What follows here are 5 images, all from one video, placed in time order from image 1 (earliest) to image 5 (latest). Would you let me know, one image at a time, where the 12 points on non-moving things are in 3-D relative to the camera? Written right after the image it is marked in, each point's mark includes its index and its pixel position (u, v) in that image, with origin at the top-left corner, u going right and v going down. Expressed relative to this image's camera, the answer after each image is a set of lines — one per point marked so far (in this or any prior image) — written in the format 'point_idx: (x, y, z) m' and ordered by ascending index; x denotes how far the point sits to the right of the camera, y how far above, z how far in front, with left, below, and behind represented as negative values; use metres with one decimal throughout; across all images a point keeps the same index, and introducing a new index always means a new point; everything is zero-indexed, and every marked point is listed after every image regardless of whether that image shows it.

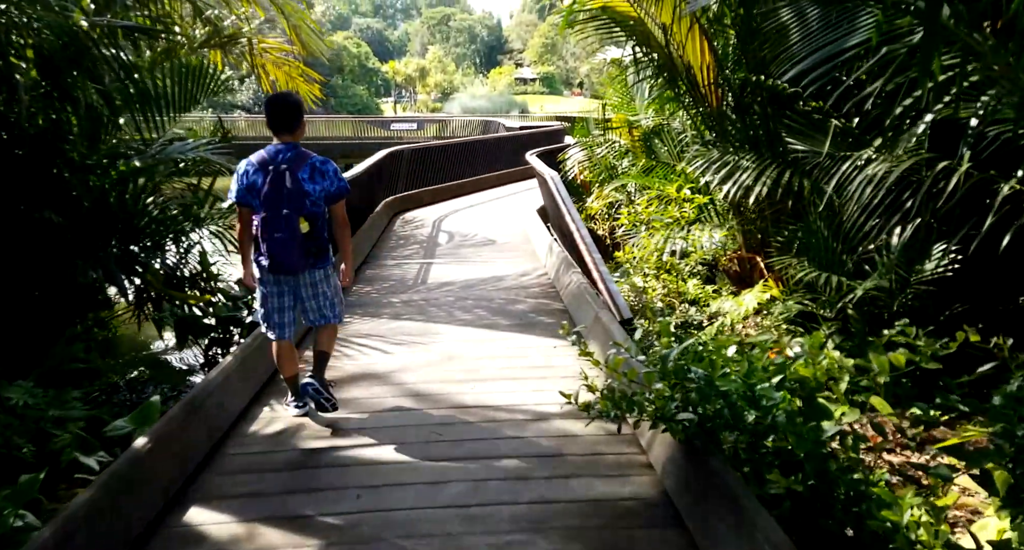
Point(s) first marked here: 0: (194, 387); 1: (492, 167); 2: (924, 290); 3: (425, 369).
0: (-1.1, -0.4, +2.4) m
1: (-0.3, +1.7, +11.5) m
2: (+1.9, -0.1, +3.4) m
3: (-0.4, -0.4, +3.1) m
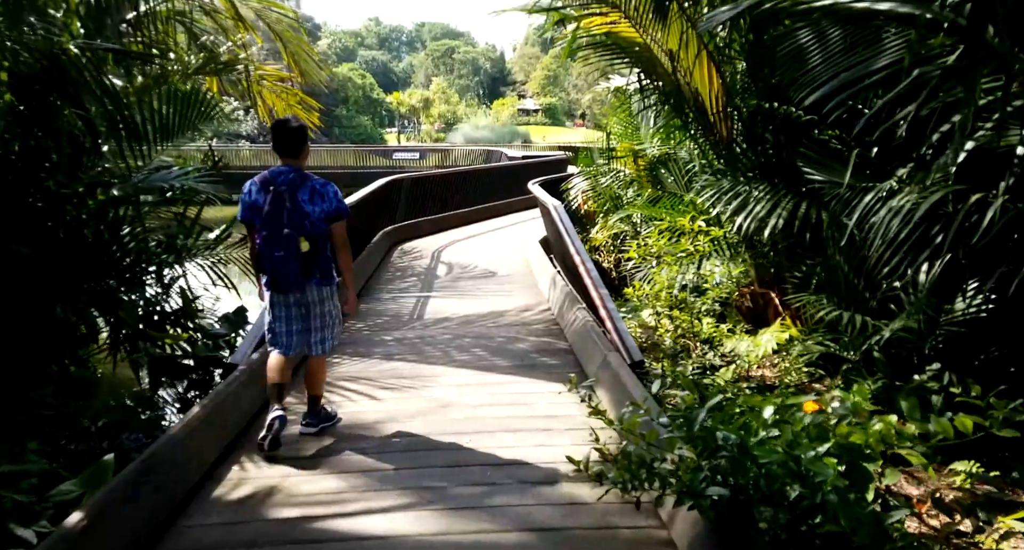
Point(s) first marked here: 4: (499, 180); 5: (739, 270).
0: (-1.1, -0.5, +2.2) m
1: (-0.3, +1.2, +11.3) m
2: (+1.9, -0.2, +3.2) m
3: (-0.4, -0.6, +2.8) m
4: (-0.2, +1.5, +11.5) m
5: (+1.4, 0.0, +4.4) m
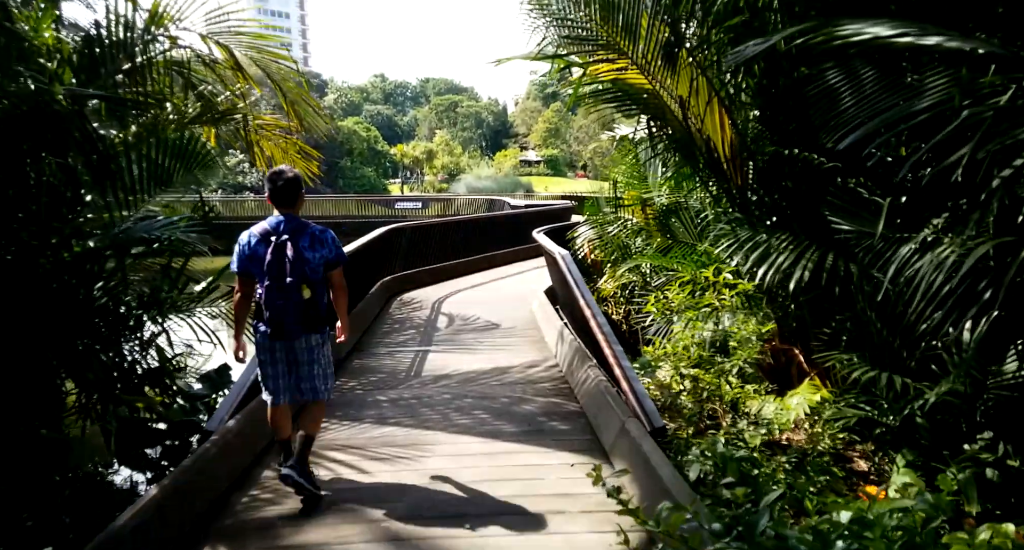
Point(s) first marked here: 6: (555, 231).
0: (-1.0, -0.7, +1.9) m
1: (-0.2, +0.4, +11.1) m
2: (+2.0, -0.5, +2.9) m
3: (-0.3, -0.8, +2.5) m
4: (-0.1, +0.7, +11.3) m
5: (+1.4, -0.3, +4.1) m
6: (+0.5, +0.5, +8.4) m
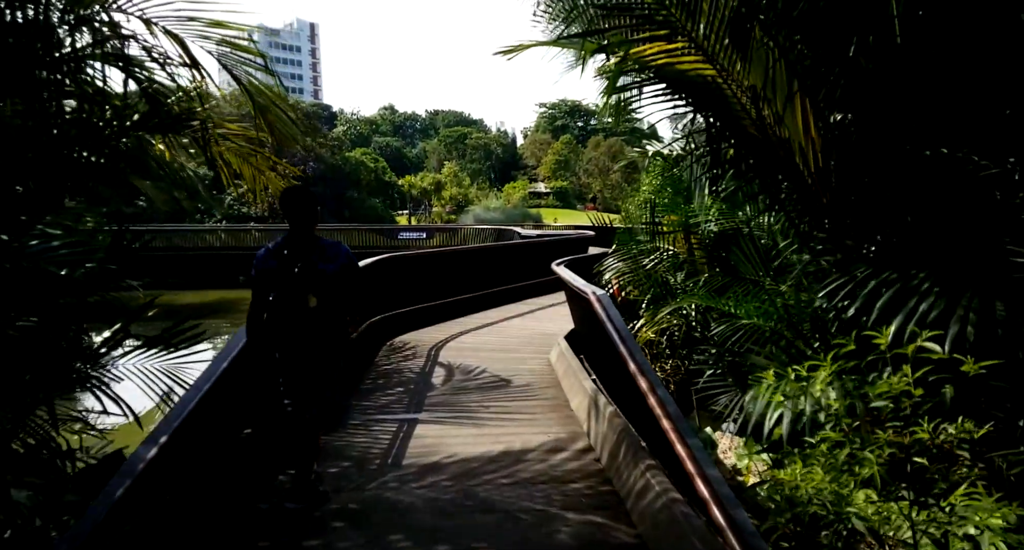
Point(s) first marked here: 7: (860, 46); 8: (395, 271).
0: (-1.0, -0.7, +0.7) m
1: (-0.1, -0.1, +10.0) m
2: (+2.0, -0.6, +1.7) m
3: (-0.3, -0.9, +1.3) m
4: (0.0, +0.2, +10.2) m
5: (+1.5, -0.5, +2.9) m
6: (+0.7, +0.1, +7.3) m
7: (+1.7, +1.1, +3.5) m
8: (-1.1, 0.0, +6.6) m
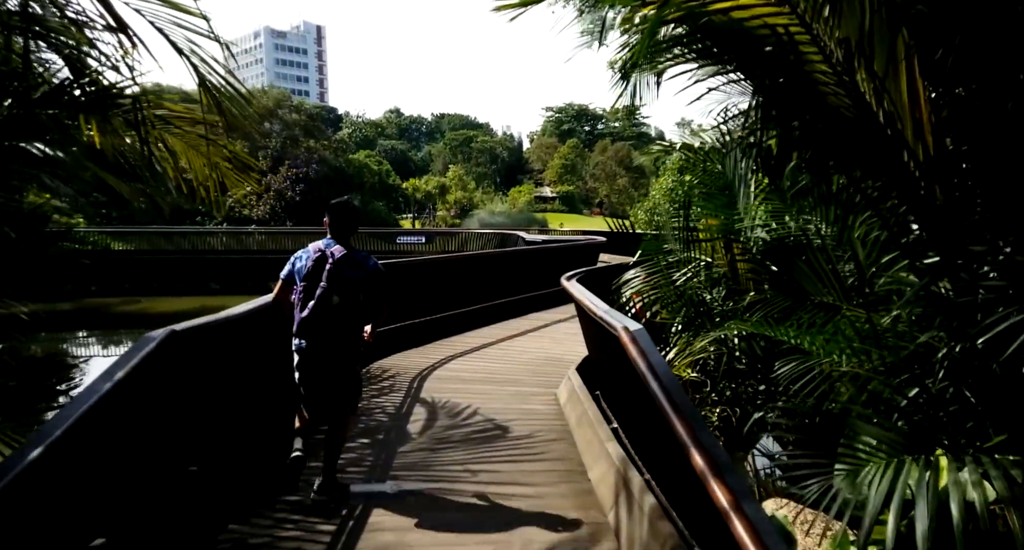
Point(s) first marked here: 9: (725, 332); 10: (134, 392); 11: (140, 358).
0: (-1.0, -0.8, -0.3) m
1: (0.0, -0.2, +9.0) m
2: (+2.0, -0.7, +0.7) m
3: (-0.3, -1.0, +0.3) m
4: (+0.1, +0.1, +9.2) m
5: (+1.4, -0.6, +1.9) m
6: (+0.7, 0.0, +6.3) m
7: (+1.7, +1.0, +2.5) m
8: (-1.1, -0.1, +5.7) m
9: (+1.1, -0.3, +3.7) m
10: (-1.0, -0.3, +2.0) m
11: (-1.0, -0.2, +2.1) m
